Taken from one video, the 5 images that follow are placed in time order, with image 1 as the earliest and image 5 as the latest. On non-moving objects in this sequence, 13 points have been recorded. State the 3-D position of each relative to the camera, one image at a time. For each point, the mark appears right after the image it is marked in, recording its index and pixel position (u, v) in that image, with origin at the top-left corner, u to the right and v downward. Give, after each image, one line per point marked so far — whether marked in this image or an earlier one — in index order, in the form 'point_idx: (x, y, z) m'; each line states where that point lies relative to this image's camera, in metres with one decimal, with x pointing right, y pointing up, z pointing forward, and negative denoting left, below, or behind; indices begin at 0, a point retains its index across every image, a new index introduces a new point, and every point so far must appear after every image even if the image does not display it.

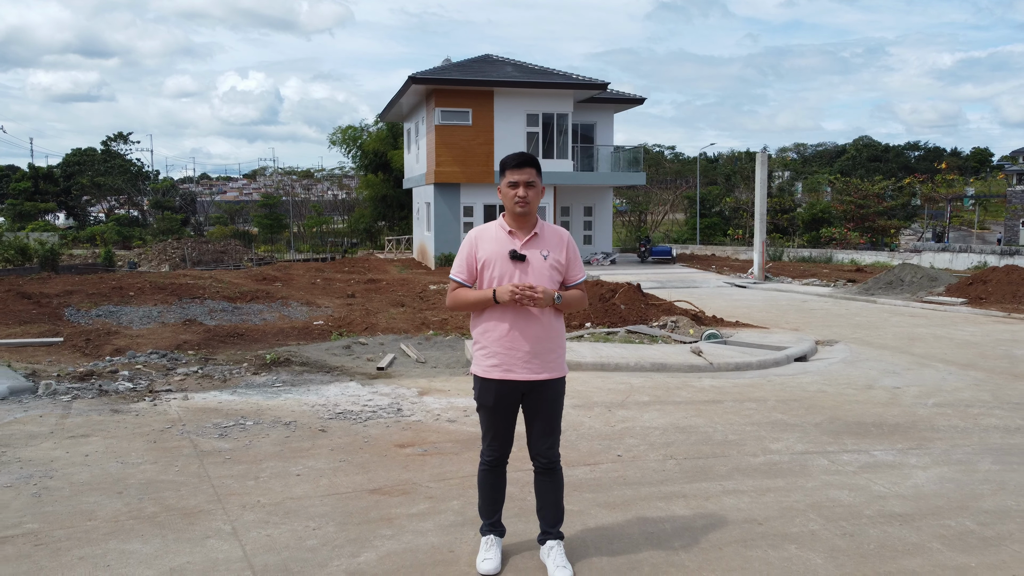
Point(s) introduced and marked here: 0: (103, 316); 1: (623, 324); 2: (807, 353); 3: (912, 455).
0: (-4.5, -0.3, +10.1) m
1: (+1.3, -0.4, +10.4) m
2: (+2.8, -0.6, +8.7) m
3: (+2.0, -0.8, +4.6) m
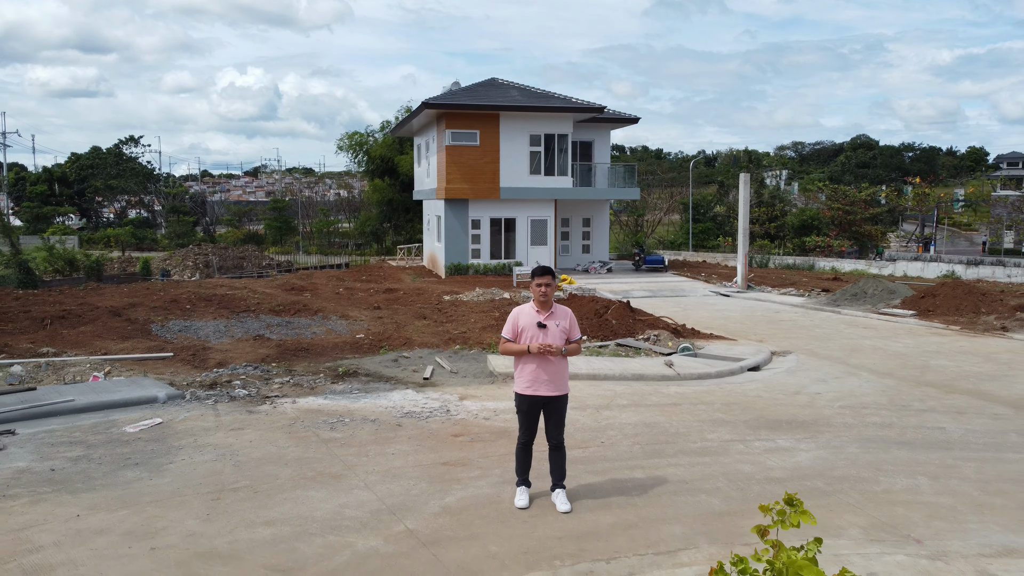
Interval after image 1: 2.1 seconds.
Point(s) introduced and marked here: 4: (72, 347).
0: (-4.3, -0.6, +12.2) m
1: (+1.4, -0.7, +12.5) m
2: (+2.9, -0.9, +10.8) m
3: (+2.1, -1.1, +6.6) m
4: (-5.0, -0.7, +10.6) m
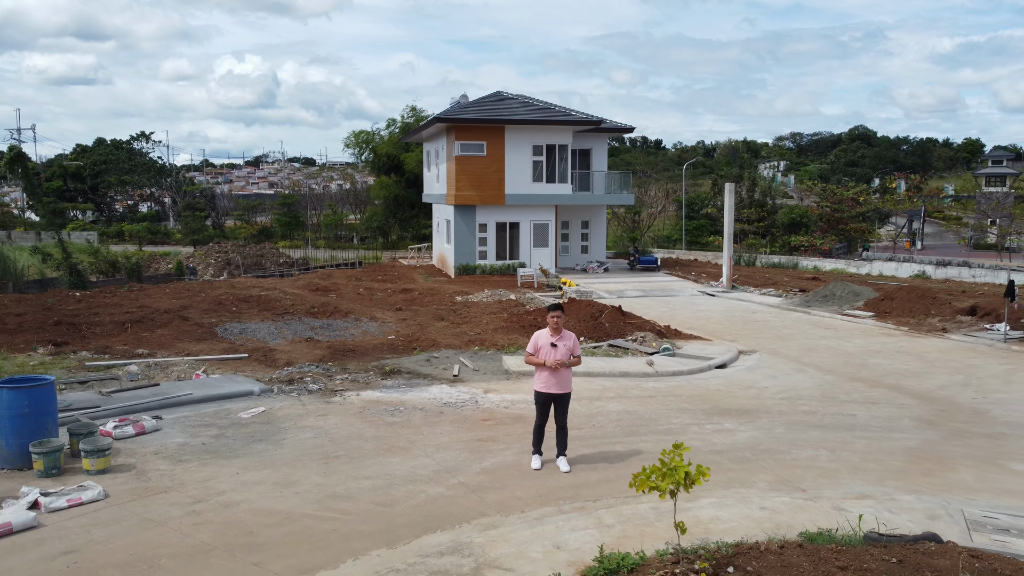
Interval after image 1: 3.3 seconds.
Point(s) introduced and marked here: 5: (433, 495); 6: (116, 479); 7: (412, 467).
0: (-4.2, -0.7, +14.4) m
1: (+1.5, -0.8, +14.7) m
2: (+3.0, -1.0, +13.0) m
3: (+2.3, -1.3, +8.9) m
4: (-4.9, -0.8, +12.8) m
5: (-0.6, -1.5, +6.6) m
6: (-2.9, -1.4, +6.8) m
7: (-0.8, -1.4, +7.2) m
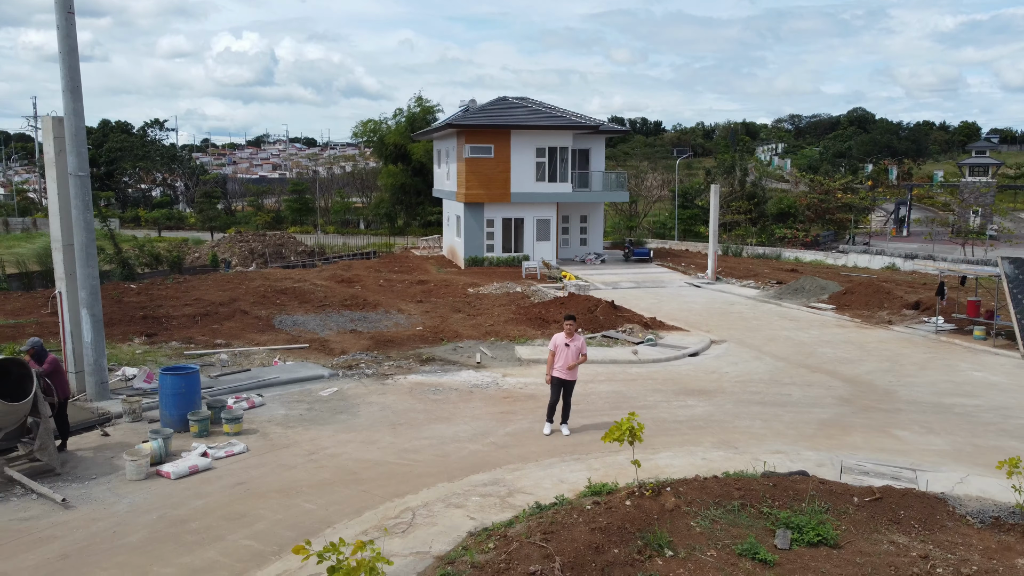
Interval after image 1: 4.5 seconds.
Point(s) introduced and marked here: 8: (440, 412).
0: (-4.0, -0.7, +17.2) m
1: (+1.7, -0.8, +17.5) m
2: (+3.2, -1.1, +15.8) m
3: (+2.4, -1.5, +11.7) m
4: (-4.7, -0.8, +15.6) m
5: (-0.4, -1.7, +9.4) m
6: (-2.7, -1.6, +9.5) m
7: (-0.6, -1.6, +10.0) m
8: (-0.8, -1.5, +10.8) m
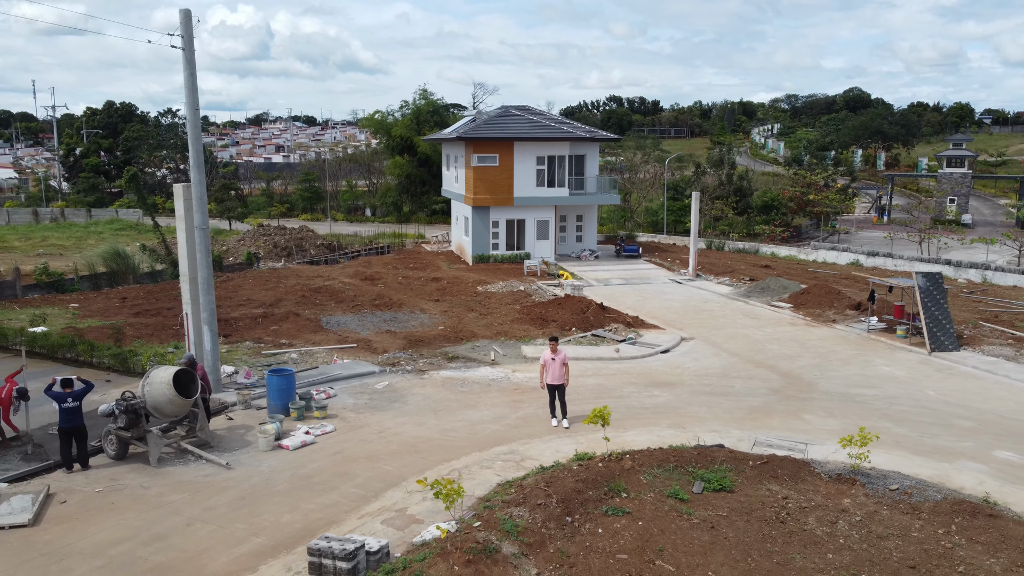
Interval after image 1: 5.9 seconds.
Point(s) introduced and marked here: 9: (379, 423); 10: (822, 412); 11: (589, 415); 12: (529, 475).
0: (-3.9, -0.9, +20.9) m
1: (+1.8, -0.9, +21.2) m
2: (+3.4, -1.3, +19.5) m
3: (+2.6, -1.8, +15.4) m
4: (-4.6, -1.0, +19.3) m
5: (-0.2, -2.0, +13.1) m
6: (-2.6, -1.9, +13.3) m
7: (-0.5, -1.9, +13.7) m
8: (-0.7, -1.8, +14.5) m
9: (-1.9, -2.0, +13.2) m
10: (+4.9, -2.0, +14.5) m
11: (+0.9, -1.5, +10.9) m
12: (+0.2, -2.2, +10.7) m
